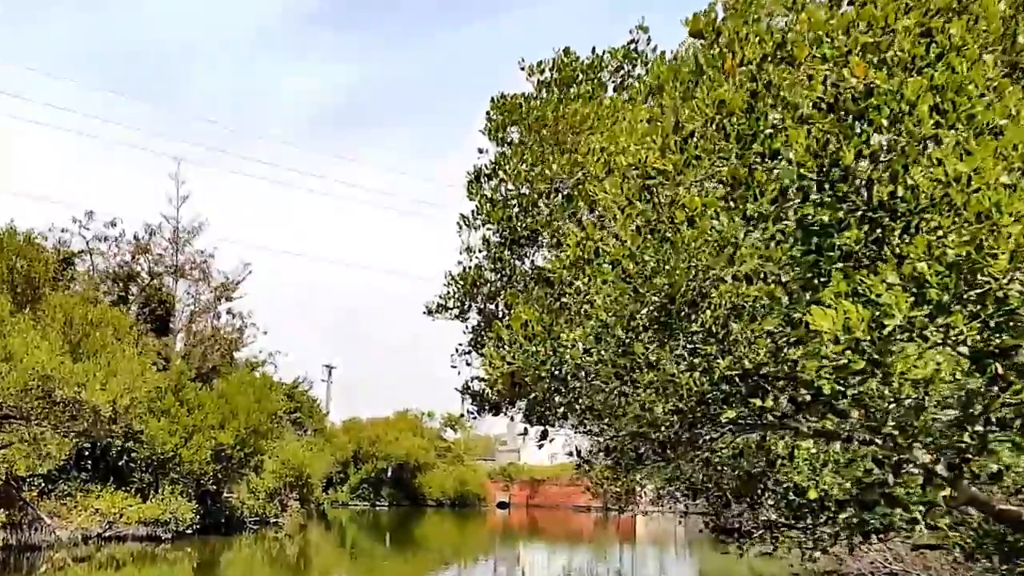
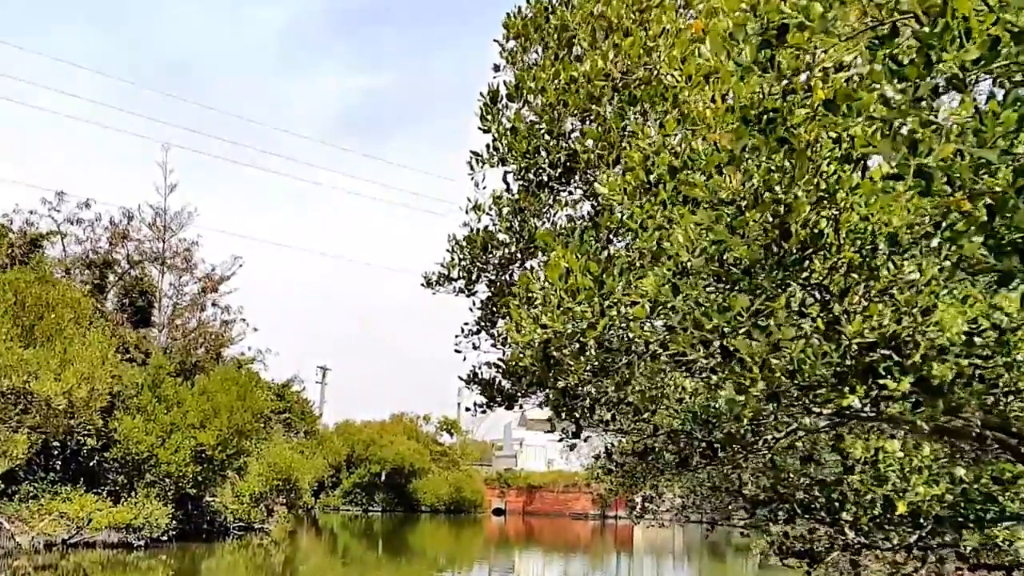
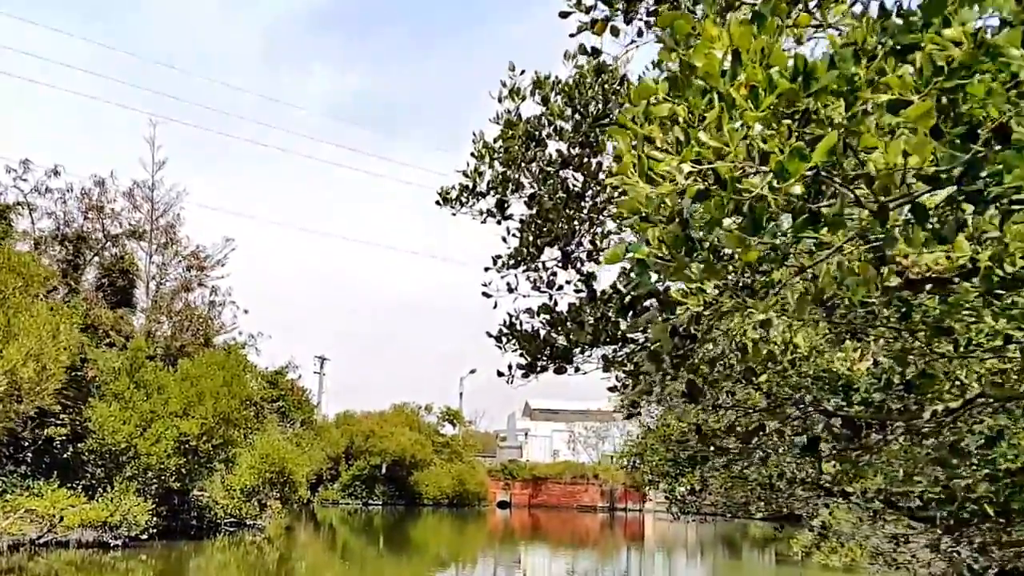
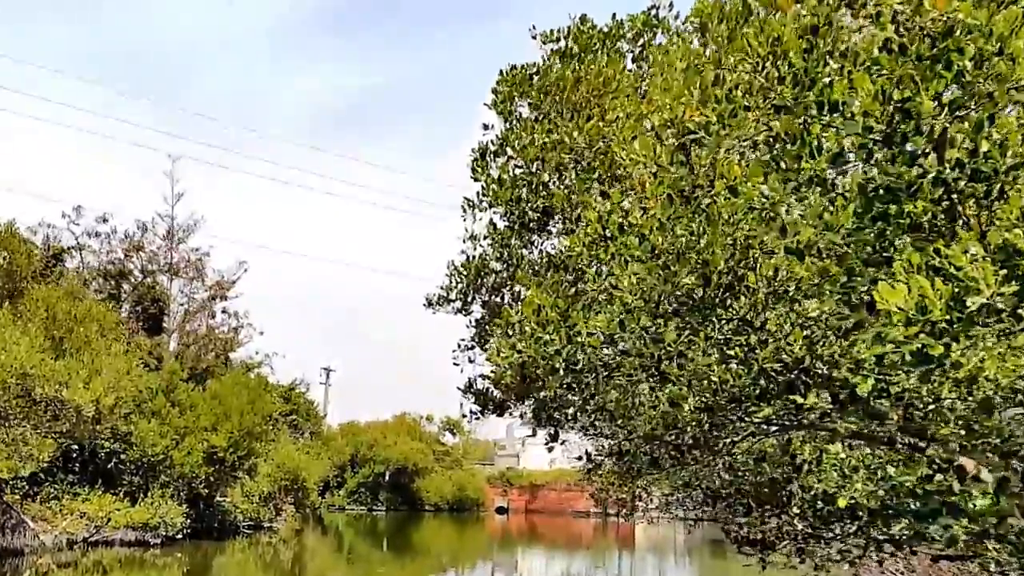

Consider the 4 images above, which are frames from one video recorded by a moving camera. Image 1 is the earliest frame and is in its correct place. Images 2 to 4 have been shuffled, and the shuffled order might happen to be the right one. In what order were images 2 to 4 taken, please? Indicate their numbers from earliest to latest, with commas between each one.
4, 2, 3
